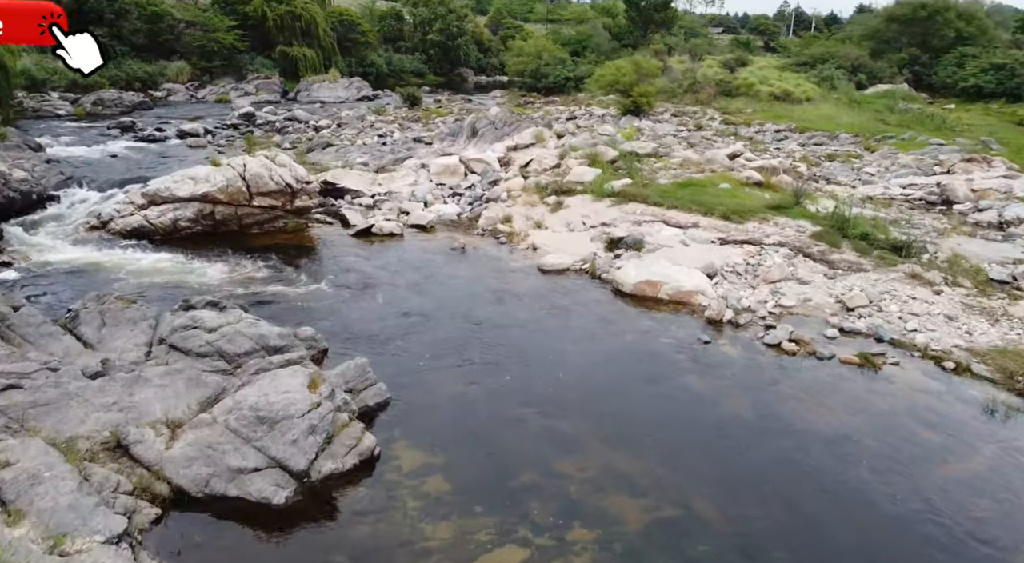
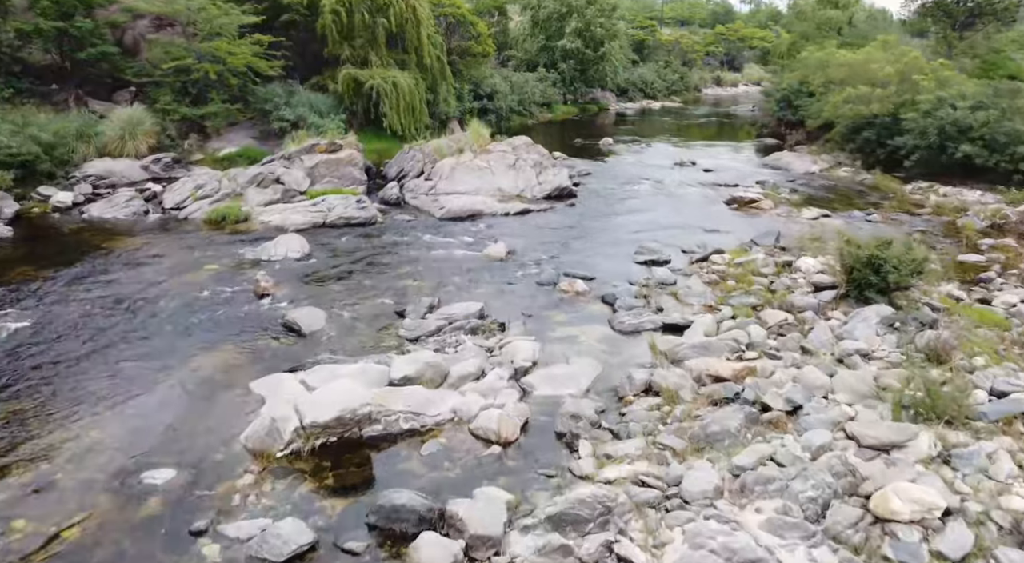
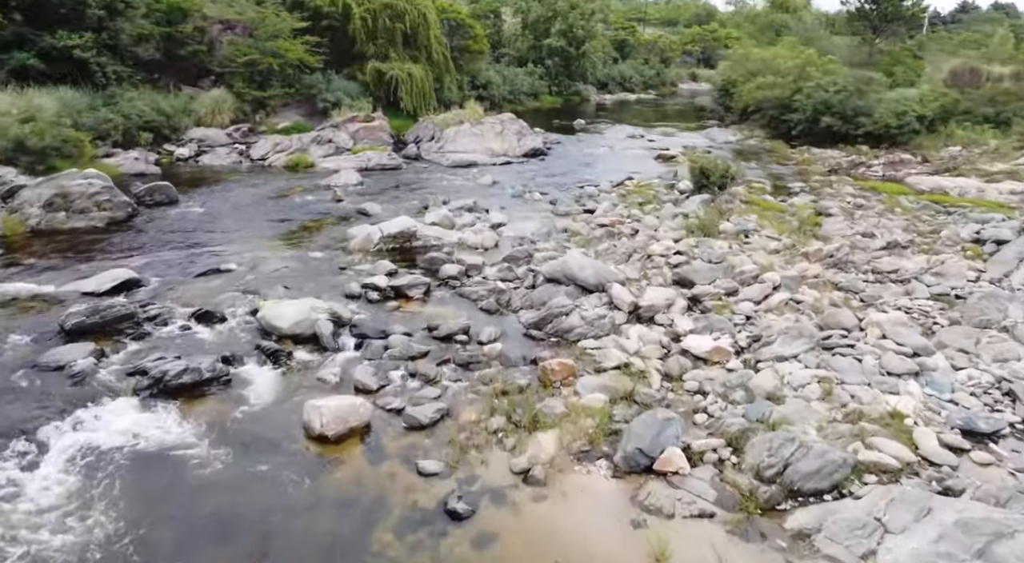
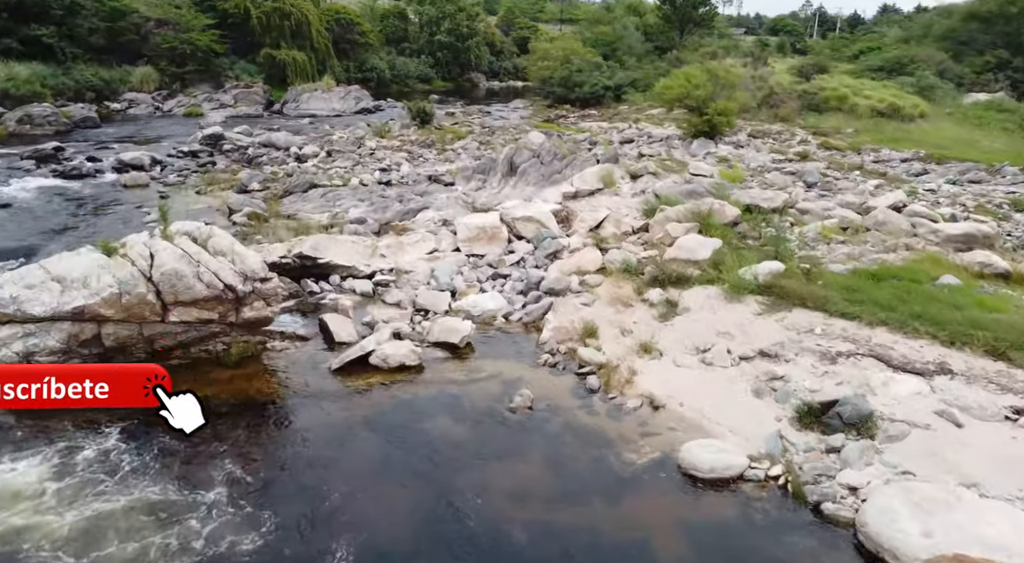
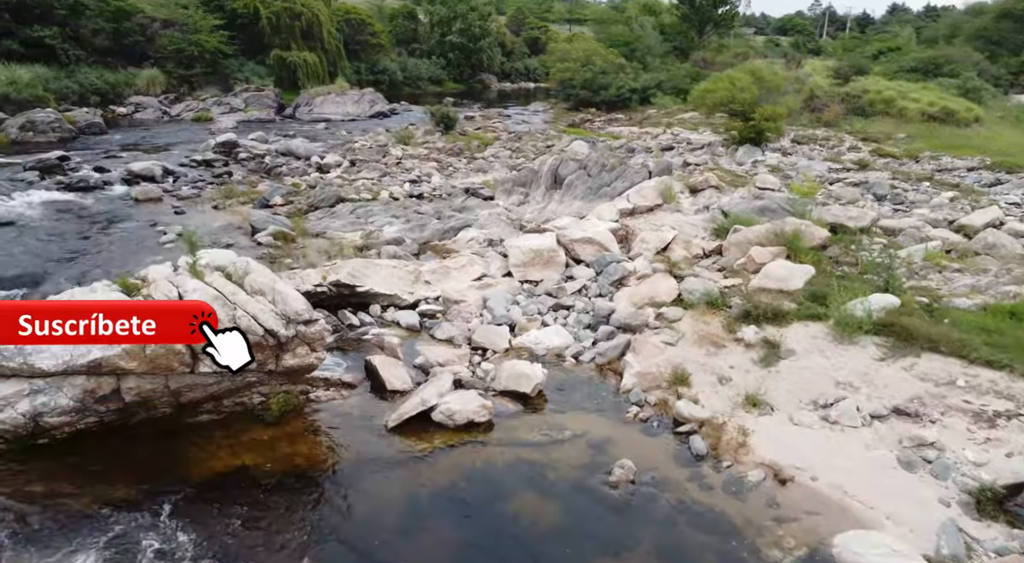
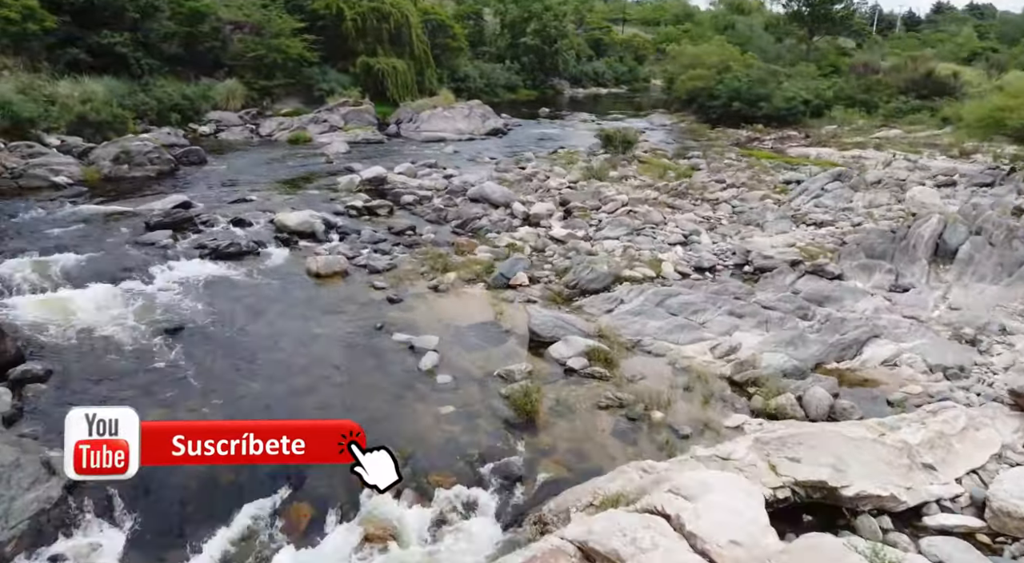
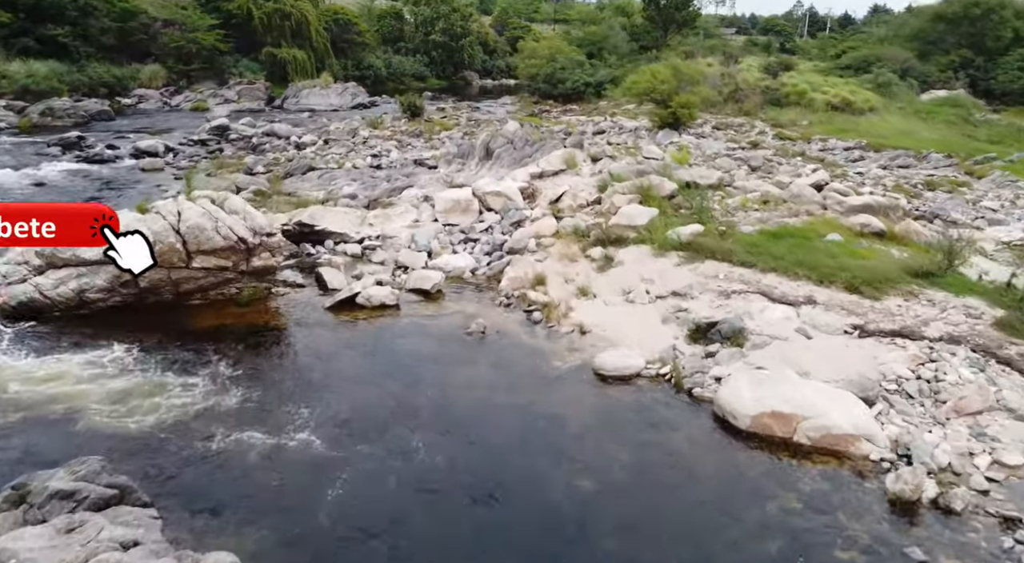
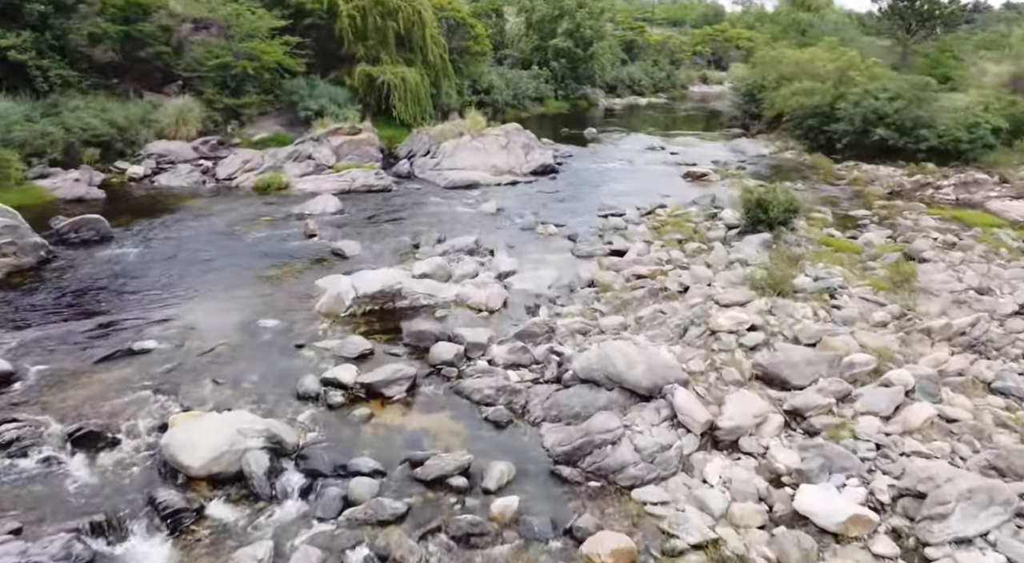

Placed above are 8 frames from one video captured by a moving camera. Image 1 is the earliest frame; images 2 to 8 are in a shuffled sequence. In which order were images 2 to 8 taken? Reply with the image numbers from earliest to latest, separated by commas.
7, 4, 5, 6, 3, 8, 2
